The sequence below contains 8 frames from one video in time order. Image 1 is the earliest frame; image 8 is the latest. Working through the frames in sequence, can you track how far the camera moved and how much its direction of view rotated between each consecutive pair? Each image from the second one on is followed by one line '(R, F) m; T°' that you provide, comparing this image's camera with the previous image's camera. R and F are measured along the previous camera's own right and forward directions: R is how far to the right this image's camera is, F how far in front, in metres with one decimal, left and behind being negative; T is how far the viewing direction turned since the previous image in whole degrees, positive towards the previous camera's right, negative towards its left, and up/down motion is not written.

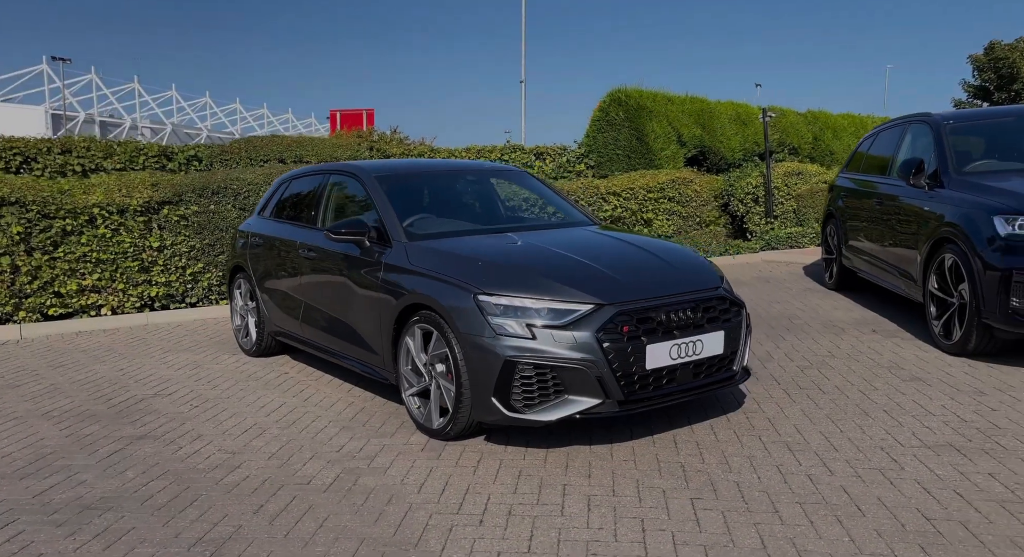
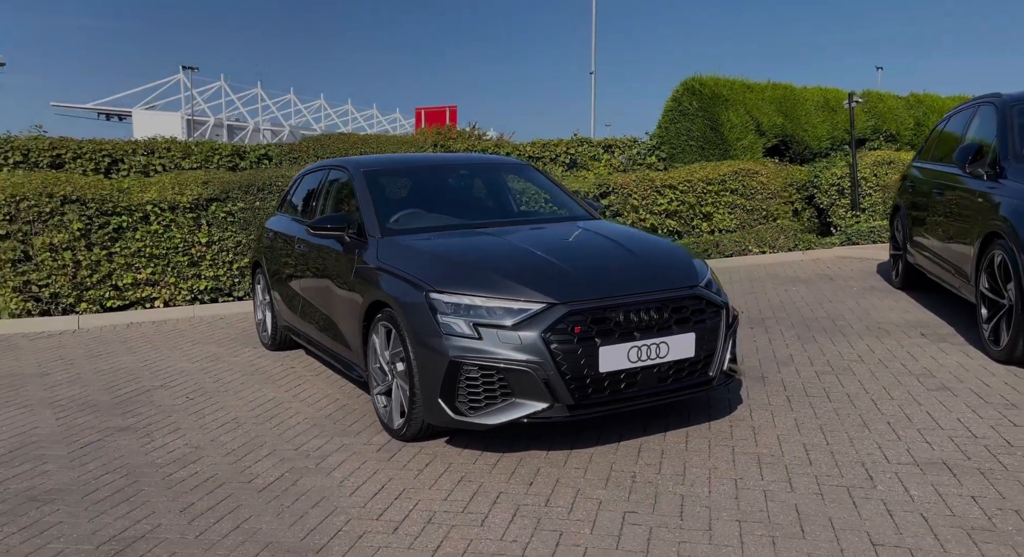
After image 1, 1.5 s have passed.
(+0.8, +0.2) m; -8°
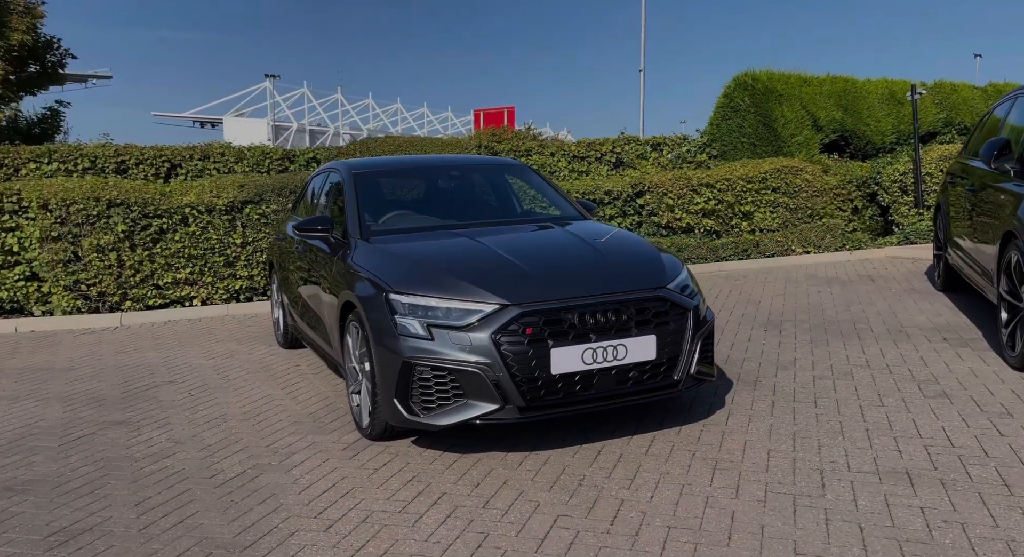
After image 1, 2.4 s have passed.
(+0.6, 0.0) m; -6°
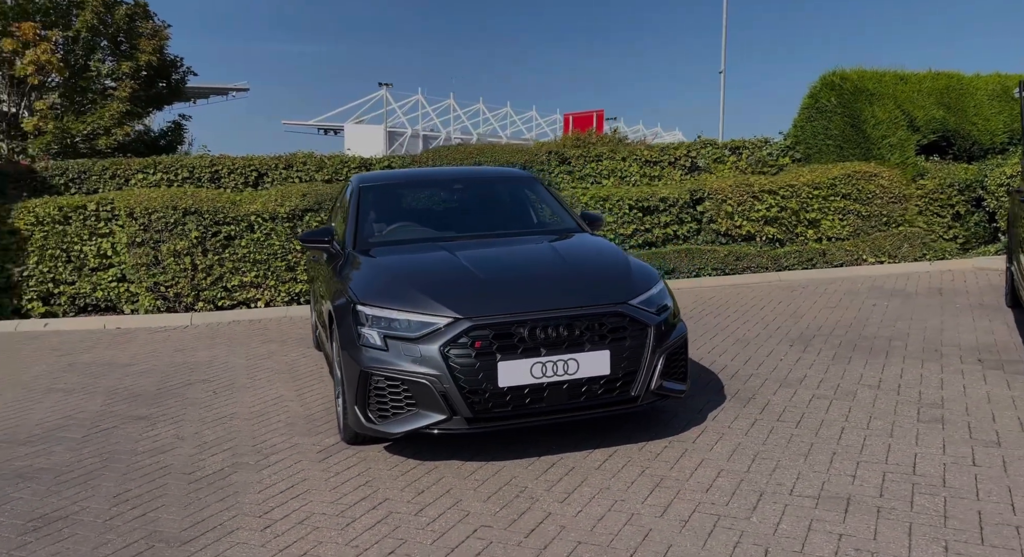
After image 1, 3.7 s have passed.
(+0.8, 0.0) m; -8°
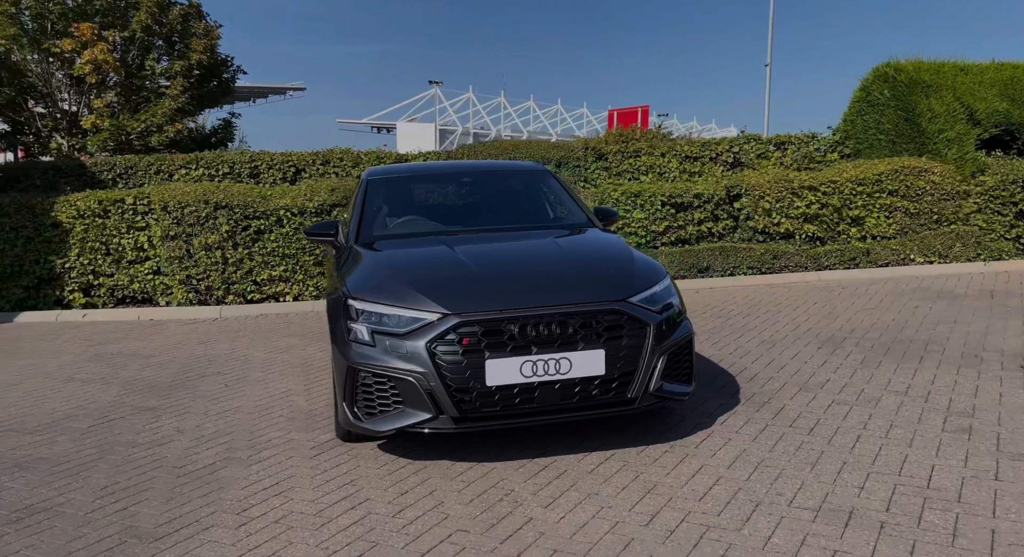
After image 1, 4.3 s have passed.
(+0.3, +0.2) m; -4°
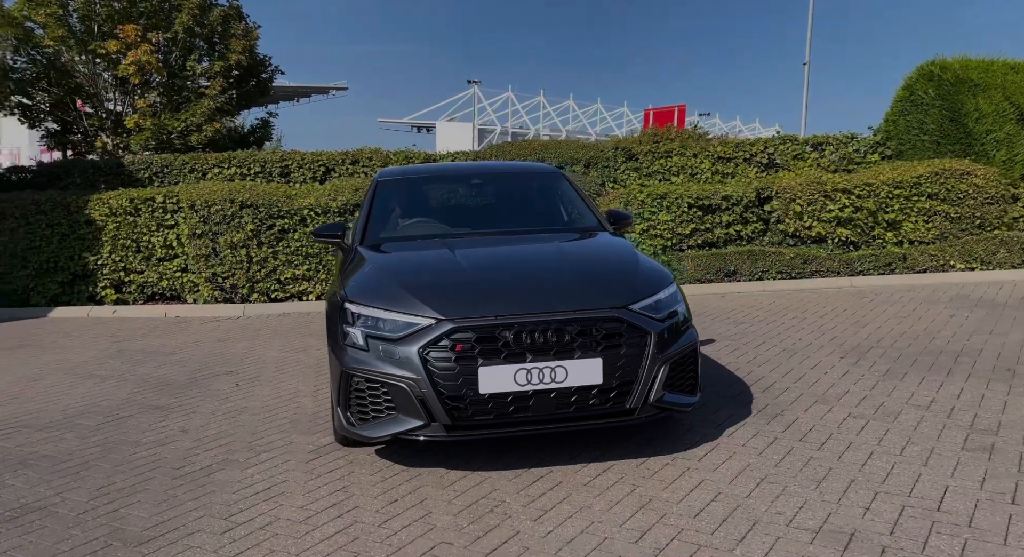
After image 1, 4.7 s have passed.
(+0.2, +0.1) m; -3°
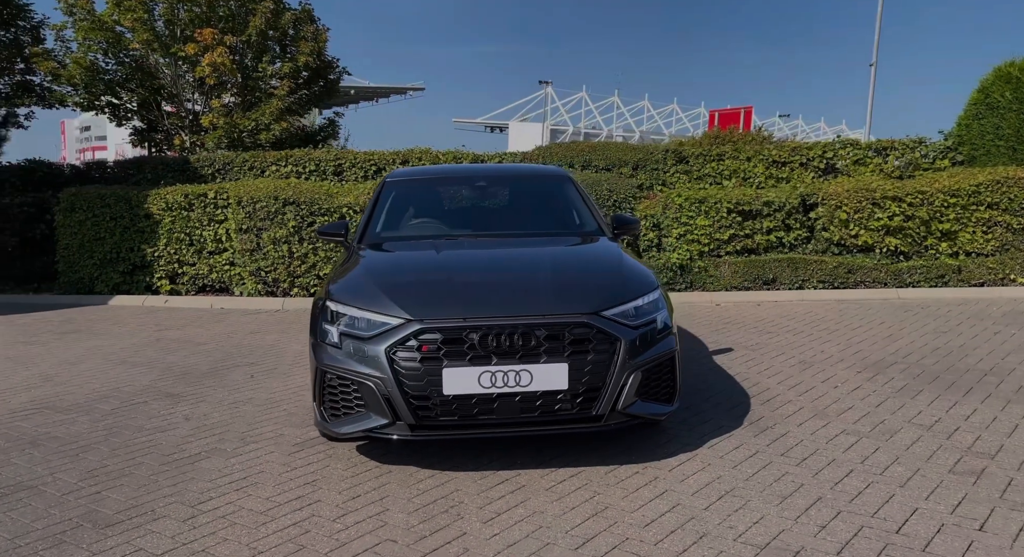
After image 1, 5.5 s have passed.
(+0.5, 0.0) m; -5°
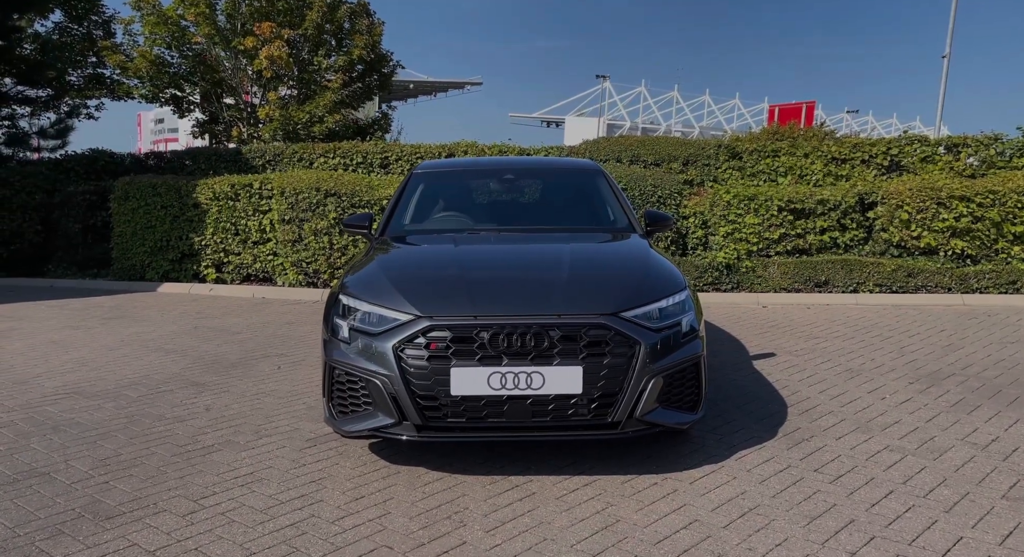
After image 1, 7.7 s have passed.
(+0.2, +0.2) m; -4°
